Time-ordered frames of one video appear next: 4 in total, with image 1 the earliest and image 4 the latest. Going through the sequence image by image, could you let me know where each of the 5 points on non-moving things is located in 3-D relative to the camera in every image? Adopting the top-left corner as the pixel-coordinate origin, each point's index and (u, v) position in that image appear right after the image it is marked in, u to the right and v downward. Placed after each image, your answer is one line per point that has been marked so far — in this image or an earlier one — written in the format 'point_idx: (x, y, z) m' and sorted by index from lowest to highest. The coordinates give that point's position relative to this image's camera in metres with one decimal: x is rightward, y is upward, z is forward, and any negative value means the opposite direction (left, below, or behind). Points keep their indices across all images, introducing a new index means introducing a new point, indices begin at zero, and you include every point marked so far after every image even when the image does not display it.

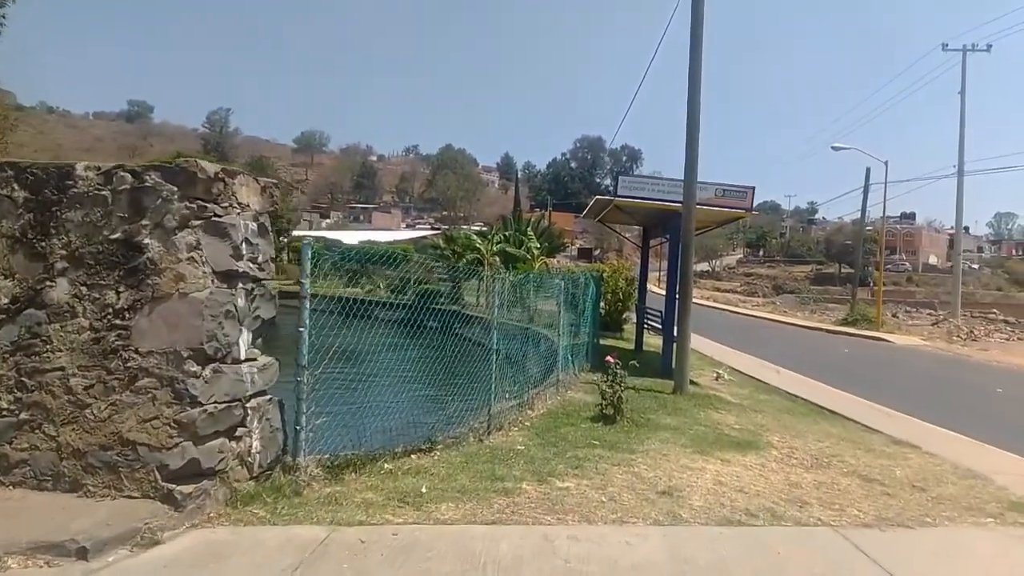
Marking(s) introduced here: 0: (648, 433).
0: (+1.2, -1.3, +7.1) m
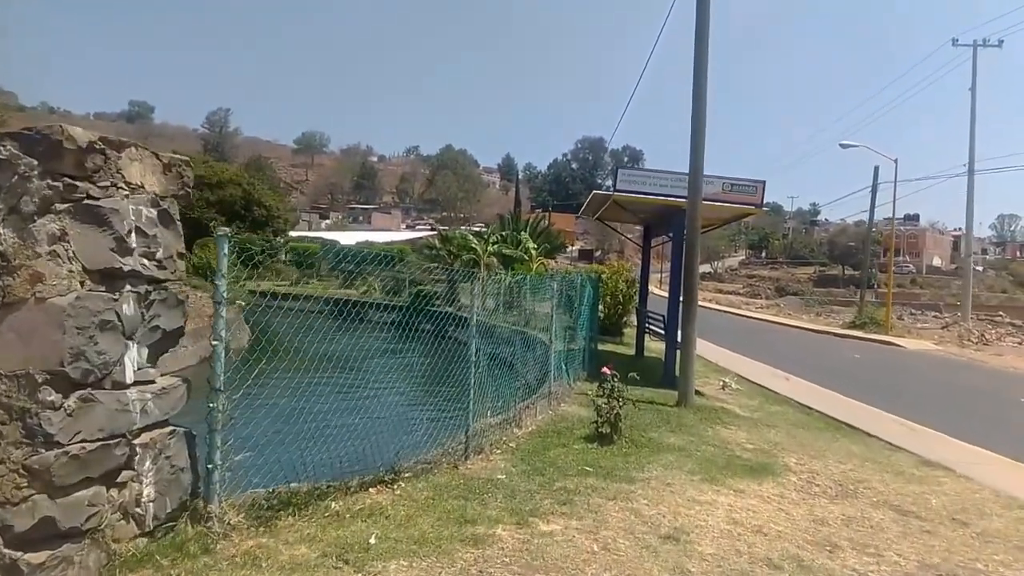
0: (+1.1, -1.3, +6.3) m
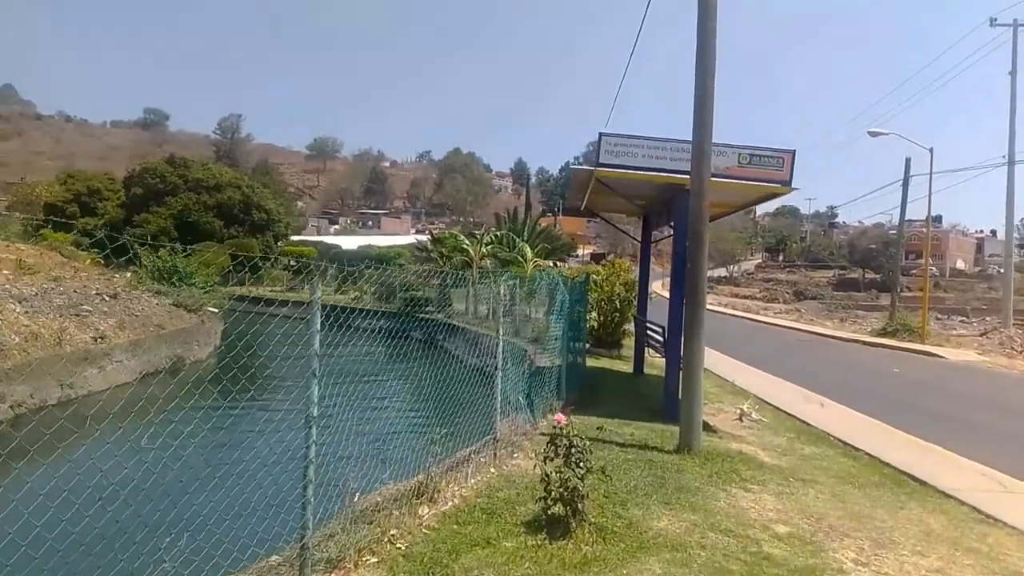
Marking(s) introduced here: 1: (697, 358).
0: (+0.5, -1.3, +3.8) m
1: (+1.6, -0.6, +7.1) m
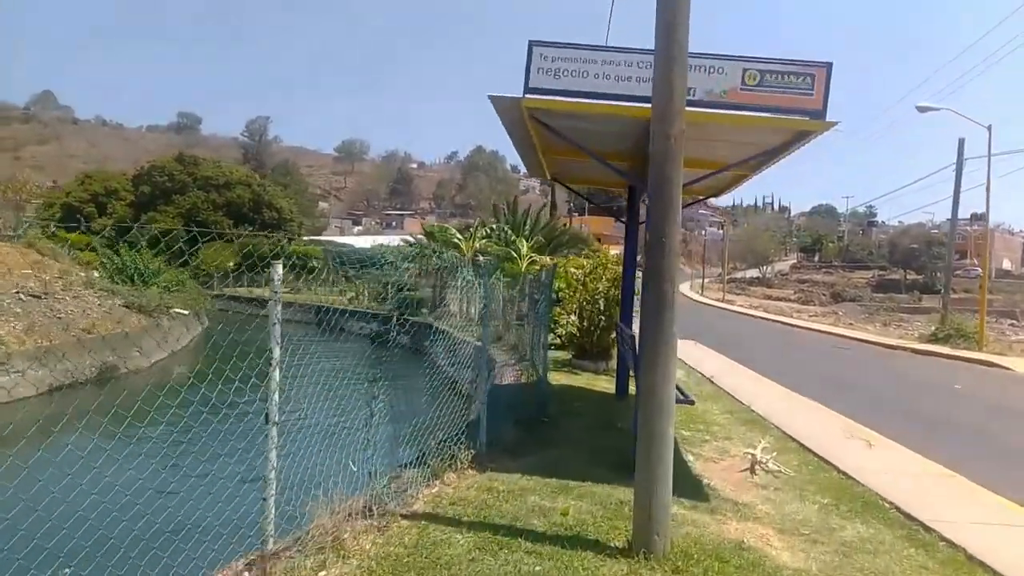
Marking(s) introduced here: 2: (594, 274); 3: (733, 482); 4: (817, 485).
0: (-0.4, -1.3, +1.1) m
1: (+0.8, -0.6, +4.3) m
2: (+1.2, +0.2, +11.0) m
3: (+1.6, -1.4, +5.9) m
4: (+2.3, -1.5, +6.1) m
